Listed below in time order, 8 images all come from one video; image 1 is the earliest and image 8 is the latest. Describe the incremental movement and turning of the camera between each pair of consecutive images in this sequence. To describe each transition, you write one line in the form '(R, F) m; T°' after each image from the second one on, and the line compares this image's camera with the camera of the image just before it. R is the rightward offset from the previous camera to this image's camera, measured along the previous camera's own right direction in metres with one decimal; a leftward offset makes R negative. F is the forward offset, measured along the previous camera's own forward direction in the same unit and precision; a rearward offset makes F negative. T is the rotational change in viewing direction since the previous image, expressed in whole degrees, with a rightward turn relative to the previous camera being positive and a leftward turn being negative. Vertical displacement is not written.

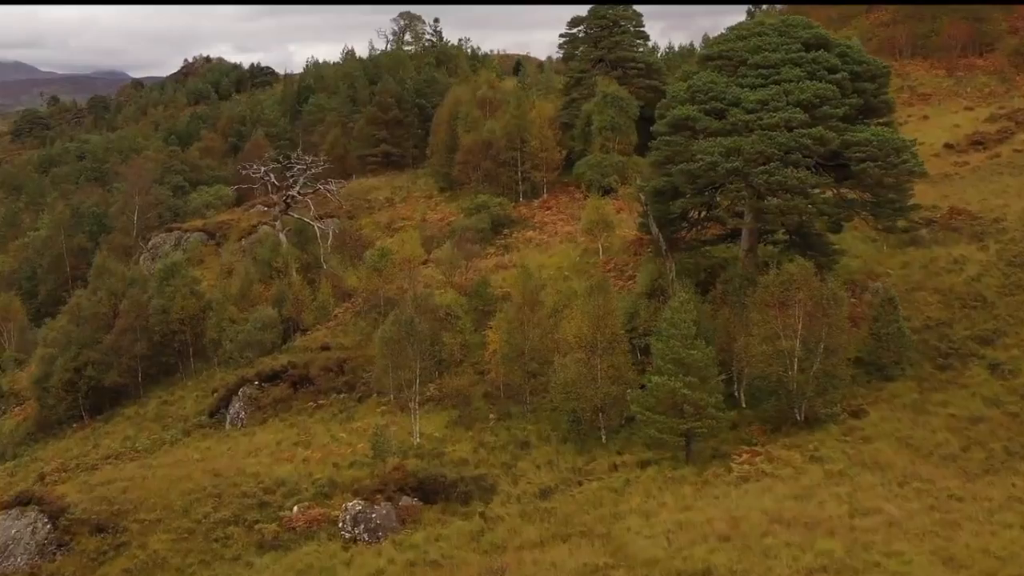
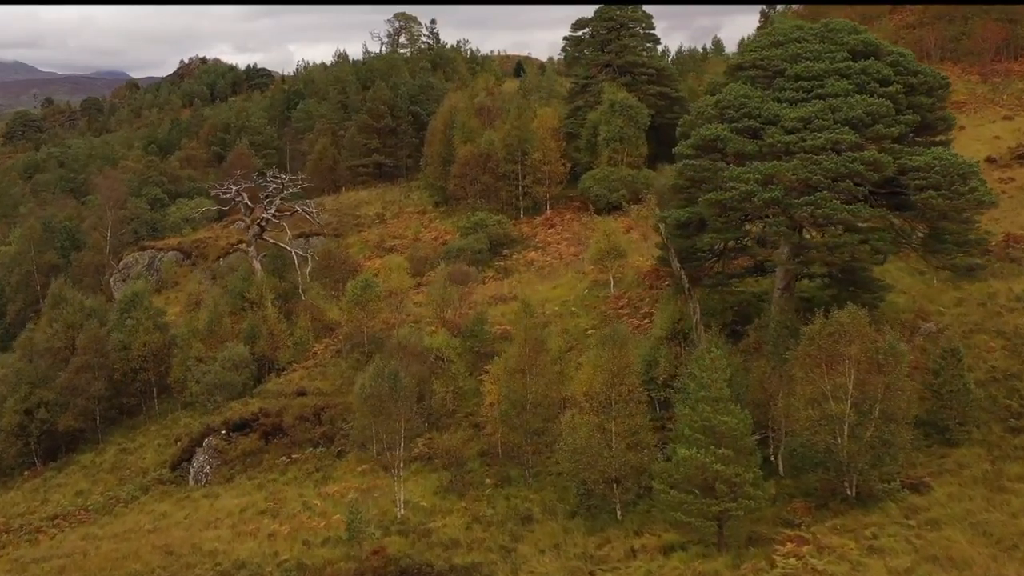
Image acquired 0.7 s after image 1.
(0.0, +3.5) m; 0°
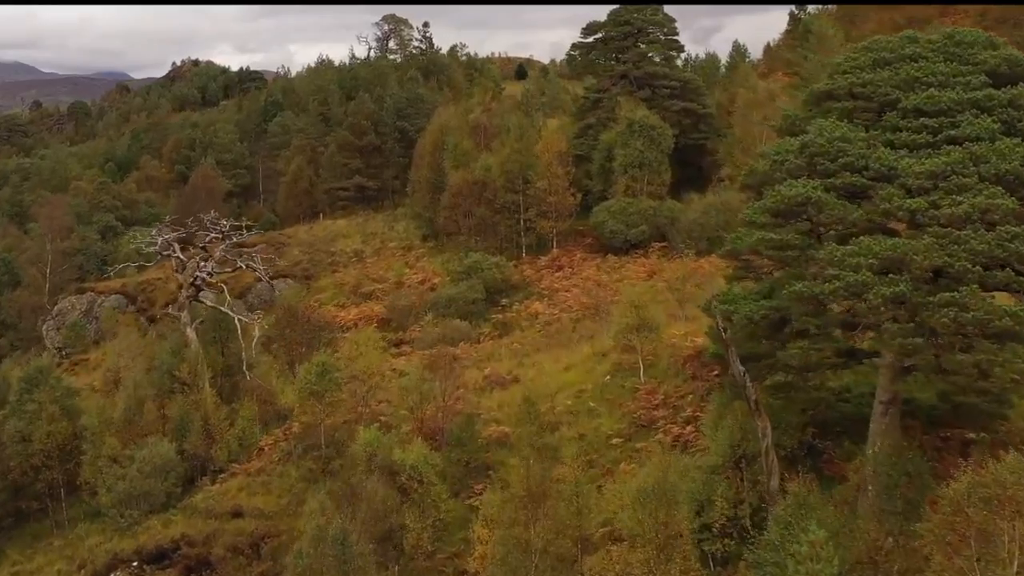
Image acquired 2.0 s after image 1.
(+0.1, +6.4) m; 0°
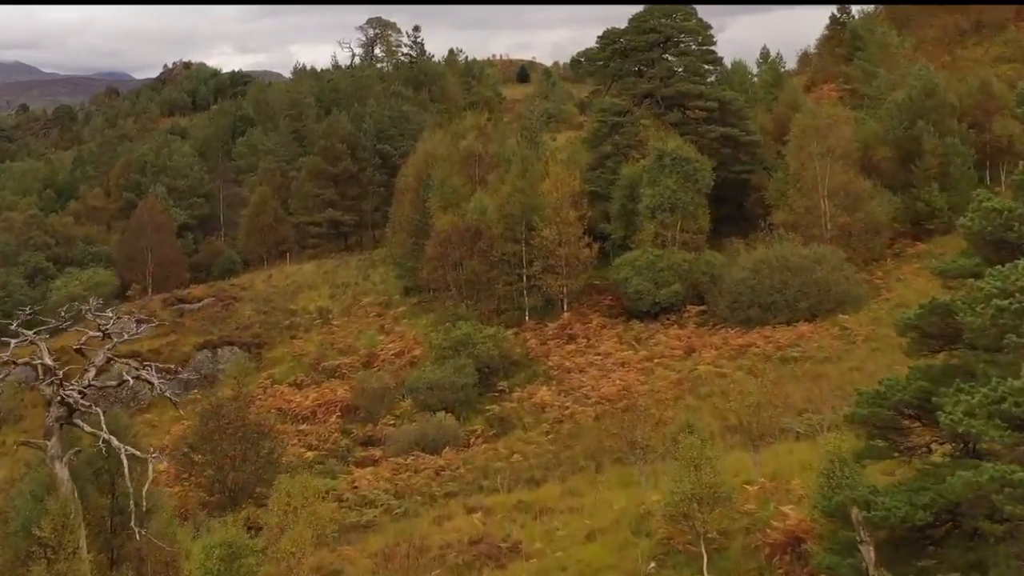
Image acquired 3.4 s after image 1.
(+0.1, +7.1) m; 0°
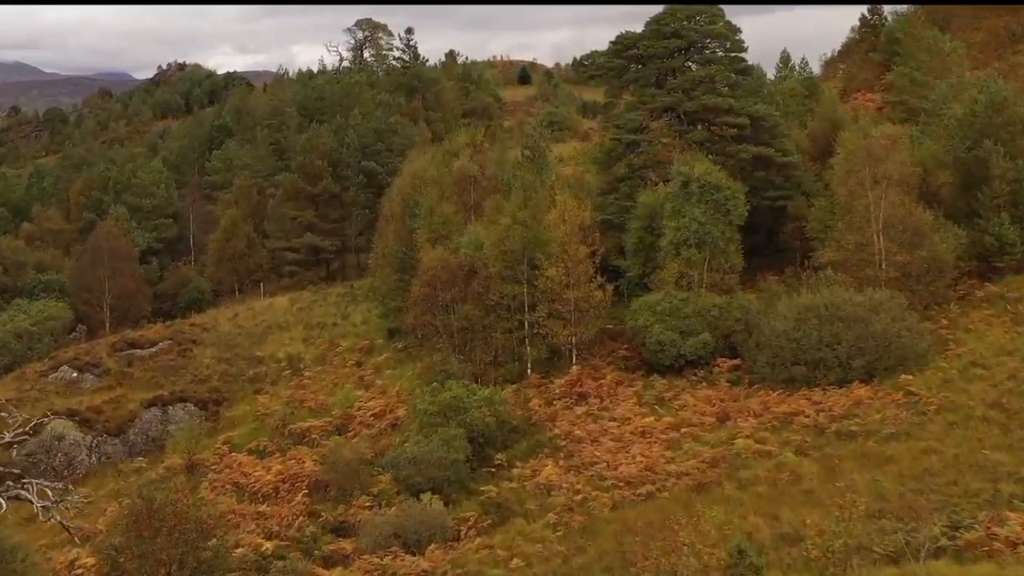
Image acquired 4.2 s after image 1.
(0.0, +4.2) m; 0°
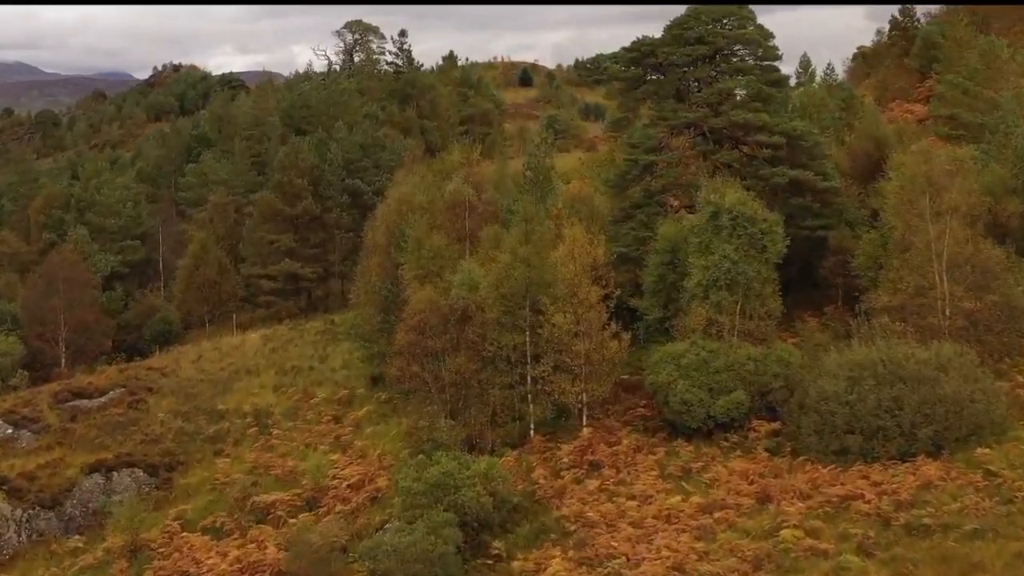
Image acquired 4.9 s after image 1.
(0.0, +3.6) m; 0°
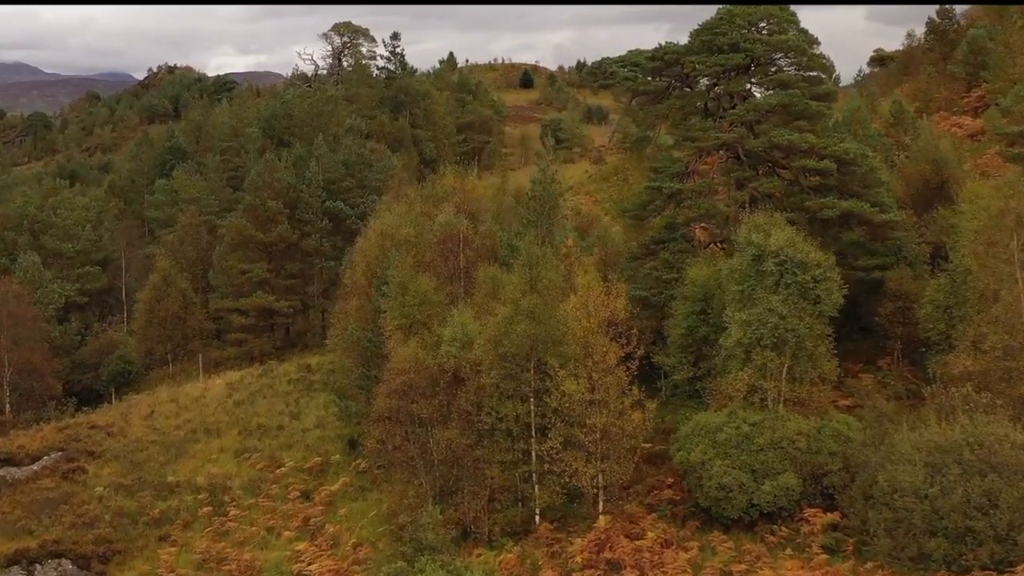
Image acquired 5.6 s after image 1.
(0.0, +3.6) m; 0°
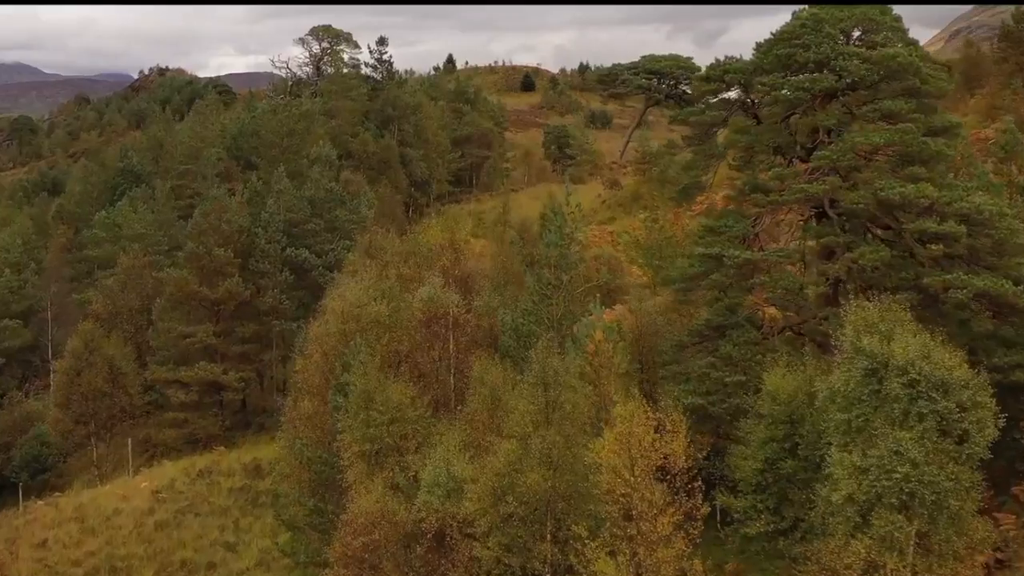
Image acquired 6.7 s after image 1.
(-0.1, +5.5) m; 0°
